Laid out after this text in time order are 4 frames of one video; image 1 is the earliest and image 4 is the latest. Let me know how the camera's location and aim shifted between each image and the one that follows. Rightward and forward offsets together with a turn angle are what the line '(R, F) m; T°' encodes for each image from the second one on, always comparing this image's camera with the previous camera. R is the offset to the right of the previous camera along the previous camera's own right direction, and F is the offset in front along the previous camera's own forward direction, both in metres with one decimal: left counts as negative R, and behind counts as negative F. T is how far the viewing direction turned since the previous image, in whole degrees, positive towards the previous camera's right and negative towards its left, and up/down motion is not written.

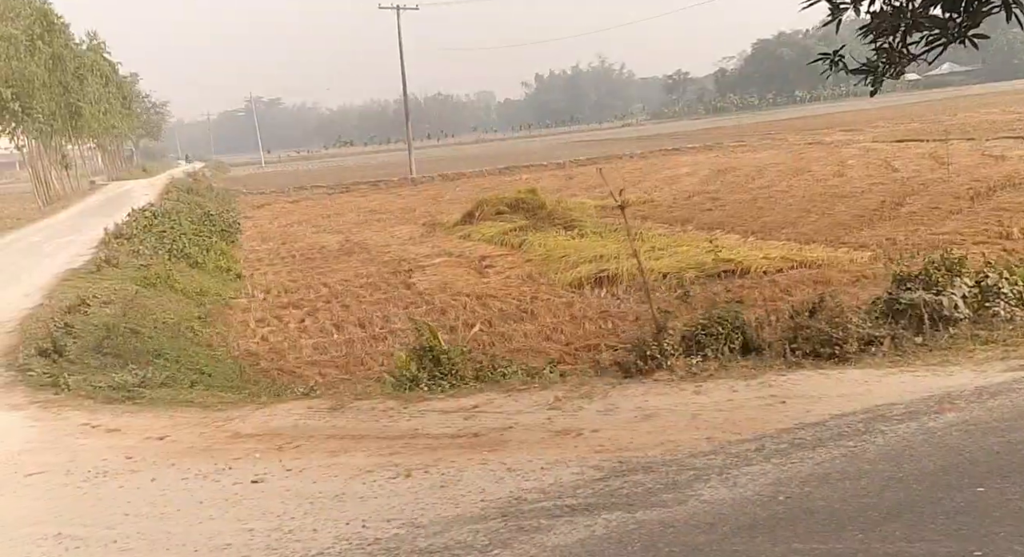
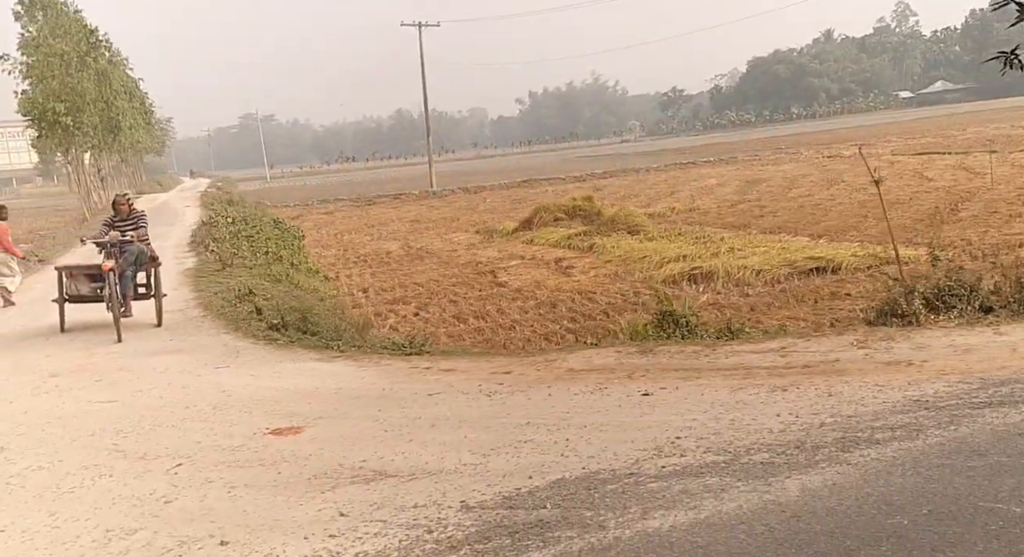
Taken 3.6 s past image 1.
(-1.6, -0.7) m; 0°
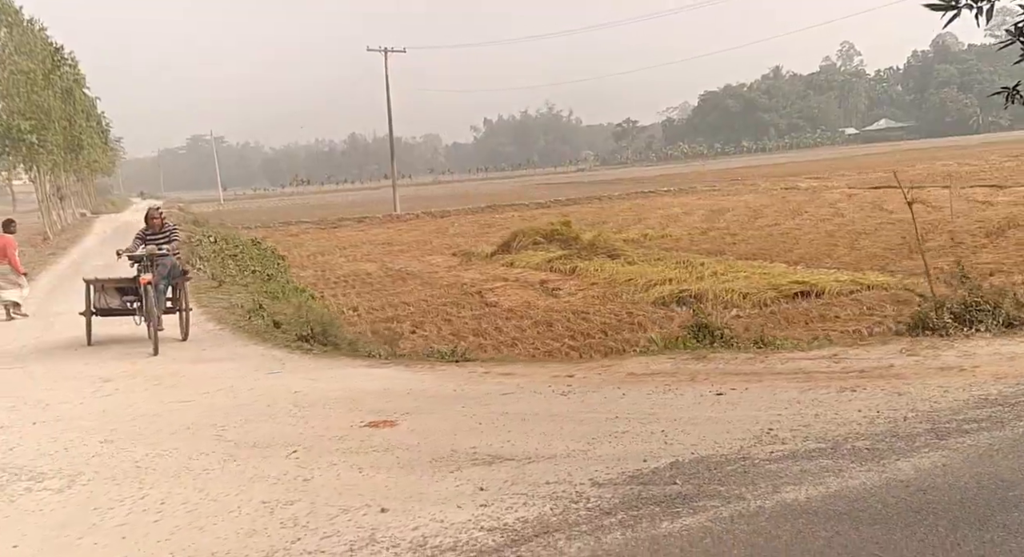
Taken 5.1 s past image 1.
(-0.6, -0.3) m; +2°
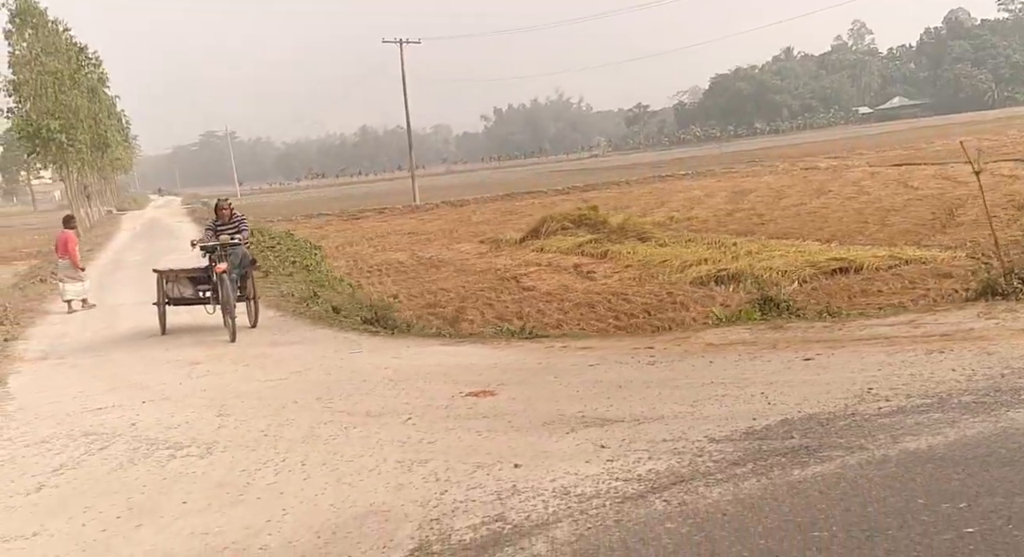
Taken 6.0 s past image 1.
(-0.4, -0.2) m; -1°
